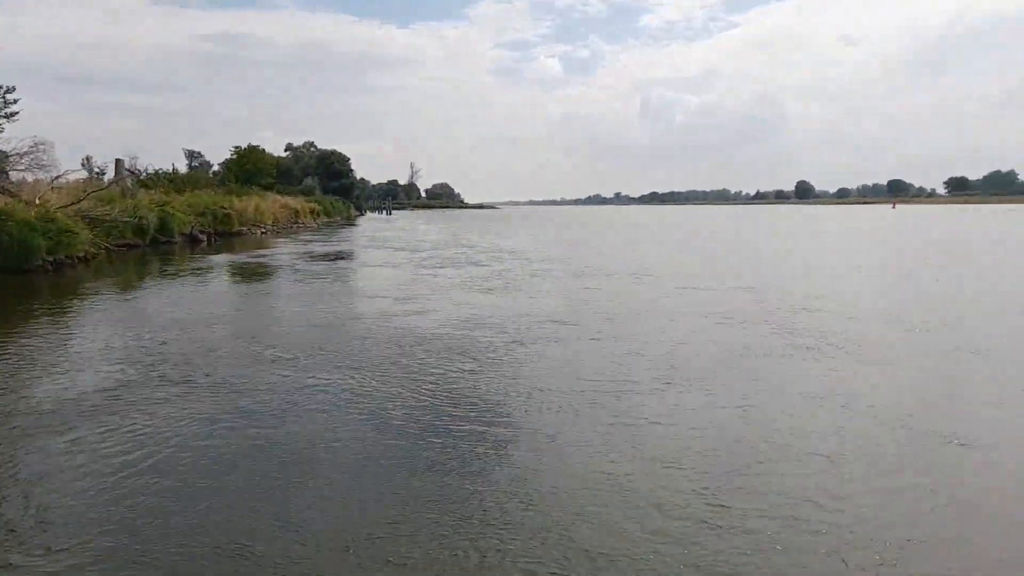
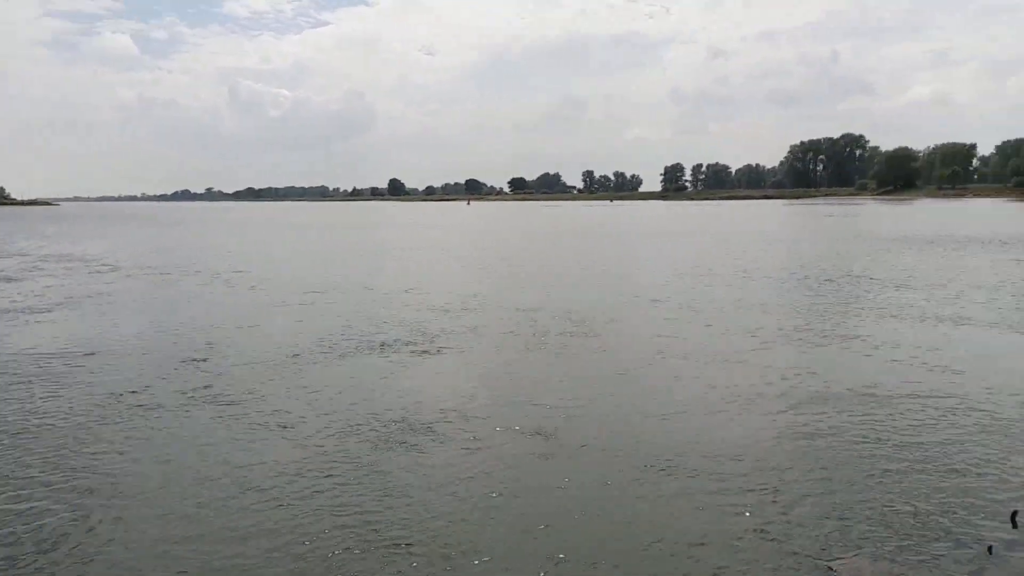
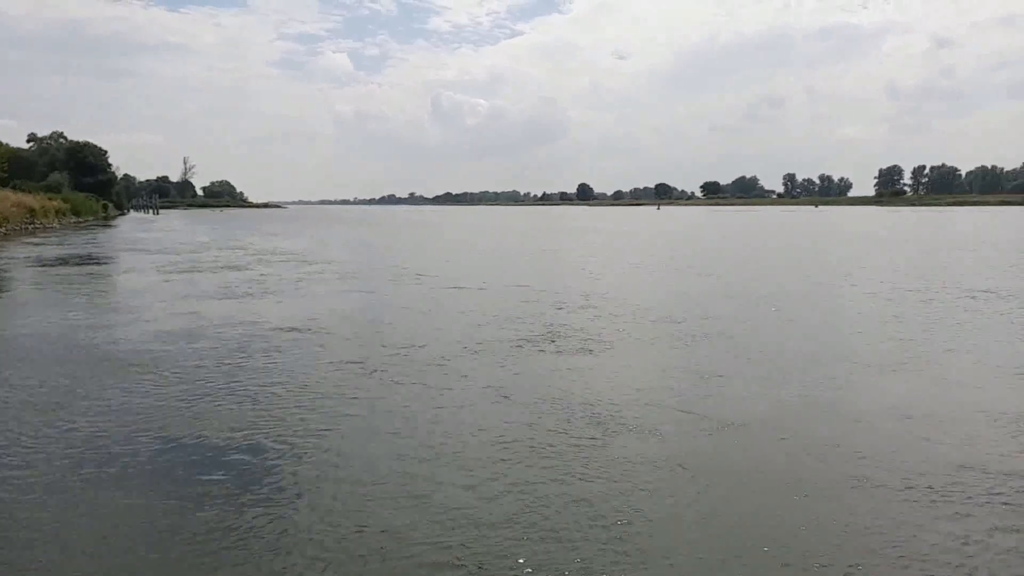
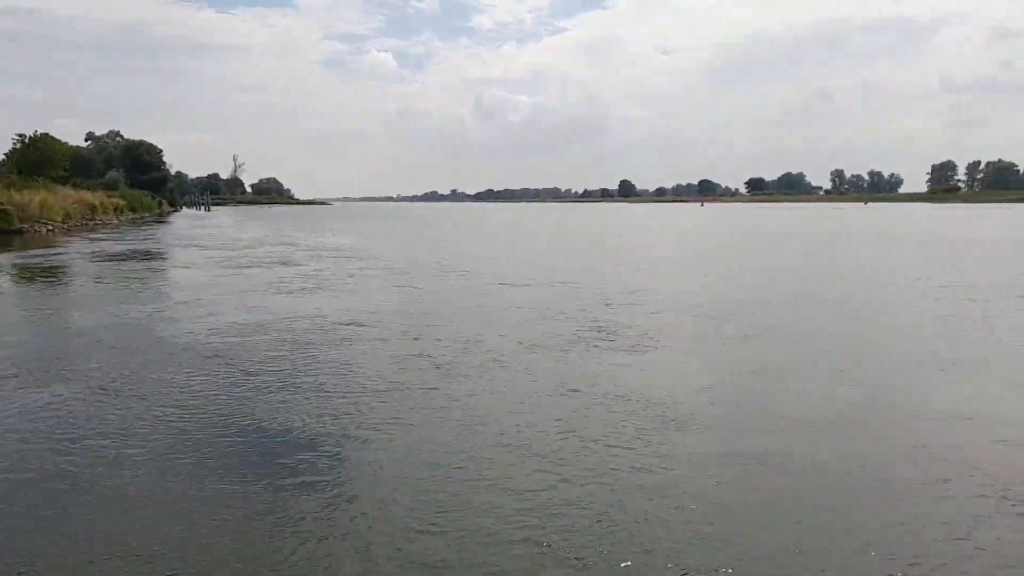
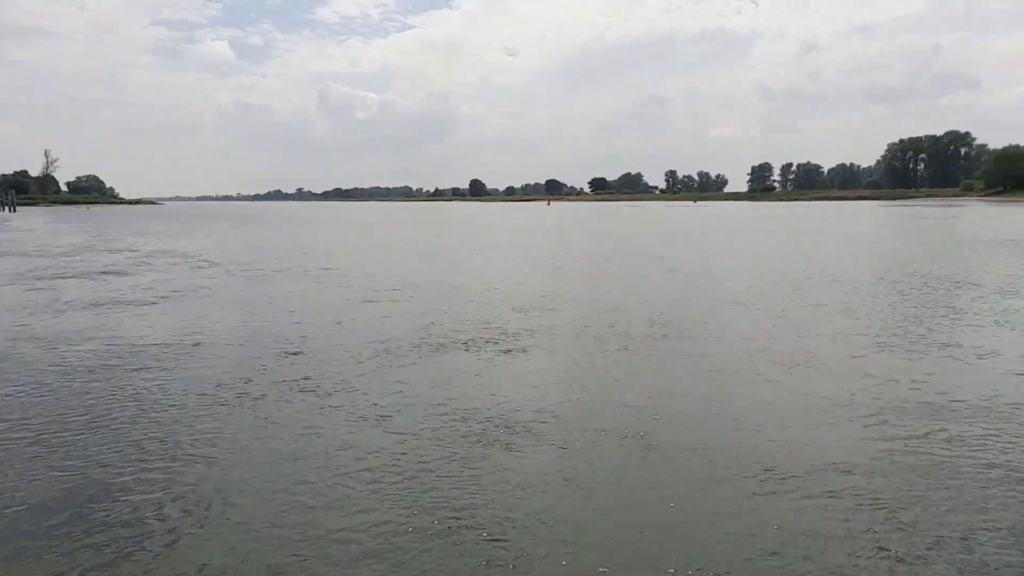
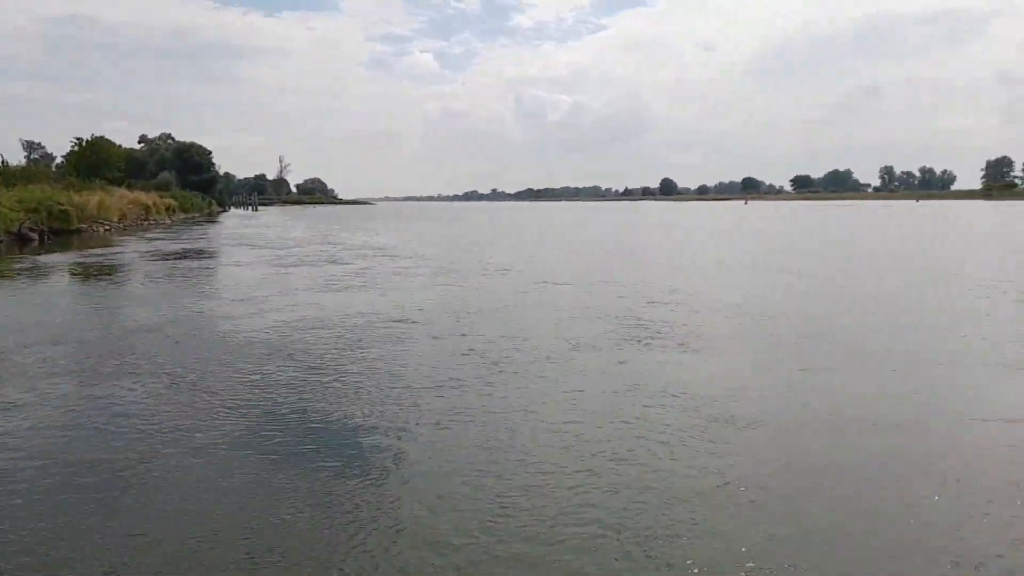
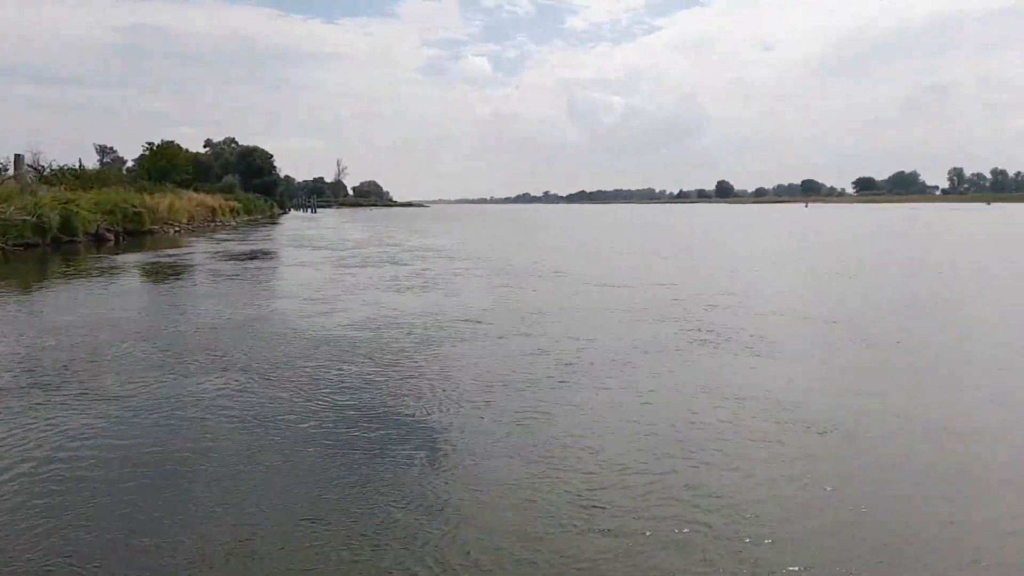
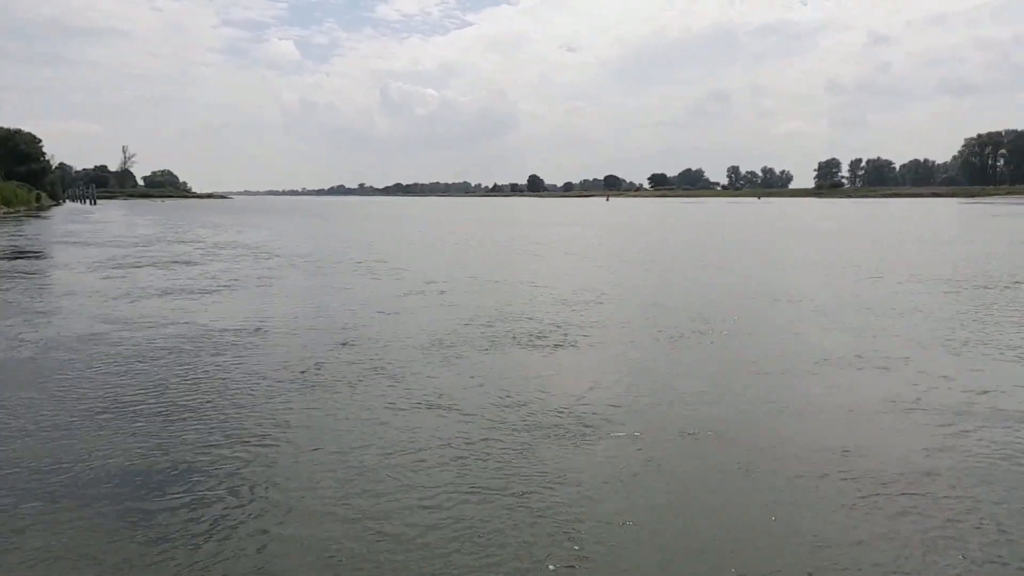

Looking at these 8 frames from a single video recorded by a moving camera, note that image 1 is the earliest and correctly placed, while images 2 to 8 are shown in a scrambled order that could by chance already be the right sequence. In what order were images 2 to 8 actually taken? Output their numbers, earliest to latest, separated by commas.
7, 6, 4, 3, 8, 5, 2
